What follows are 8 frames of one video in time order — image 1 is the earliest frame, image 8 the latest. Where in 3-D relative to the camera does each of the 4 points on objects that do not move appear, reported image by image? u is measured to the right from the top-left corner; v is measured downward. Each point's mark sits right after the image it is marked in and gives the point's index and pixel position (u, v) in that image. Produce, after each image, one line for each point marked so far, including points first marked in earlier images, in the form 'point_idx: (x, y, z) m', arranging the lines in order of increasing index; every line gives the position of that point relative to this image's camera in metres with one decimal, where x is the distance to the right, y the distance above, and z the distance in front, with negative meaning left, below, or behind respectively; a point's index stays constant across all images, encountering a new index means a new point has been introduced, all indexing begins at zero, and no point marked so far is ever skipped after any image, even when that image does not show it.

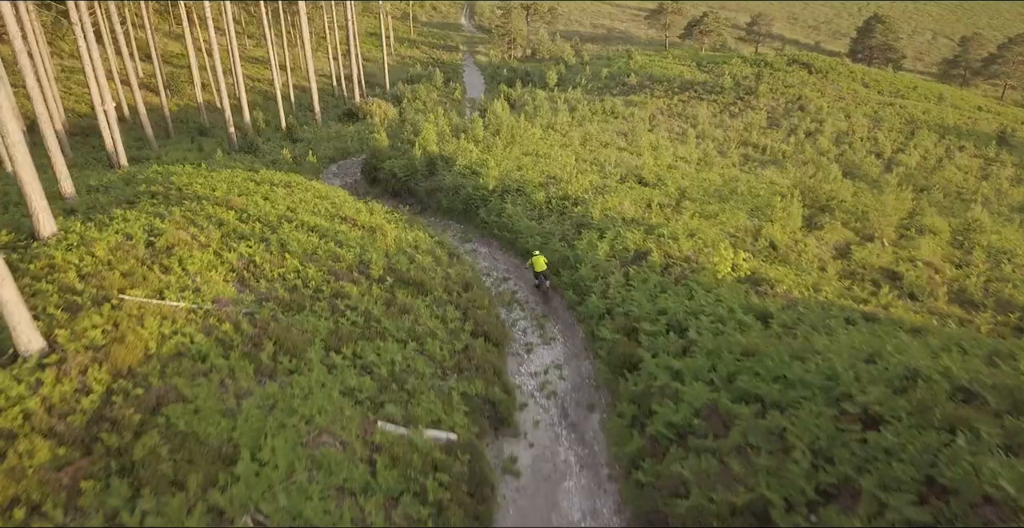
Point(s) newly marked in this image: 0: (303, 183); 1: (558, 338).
0: (-4.2, +1.6, +15.0) m
1: (+0.6, -0.9, +9.8) m
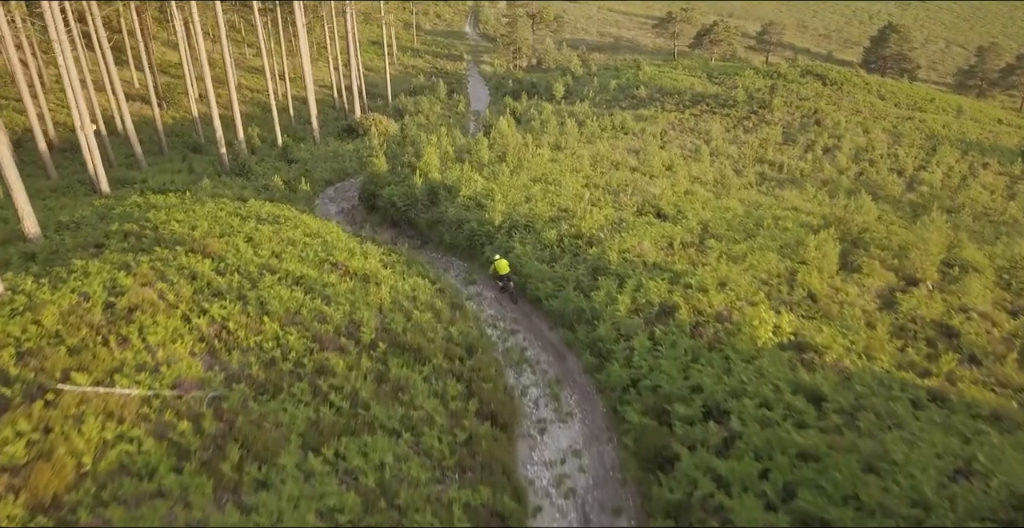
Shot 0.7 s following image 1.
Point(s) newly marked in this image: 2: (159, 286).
0: (-4.0, +0.8, +13.8) m
1: (+0.7, -1.7, +8.6) m
2: (-4.3, -0.3, +9.0) m
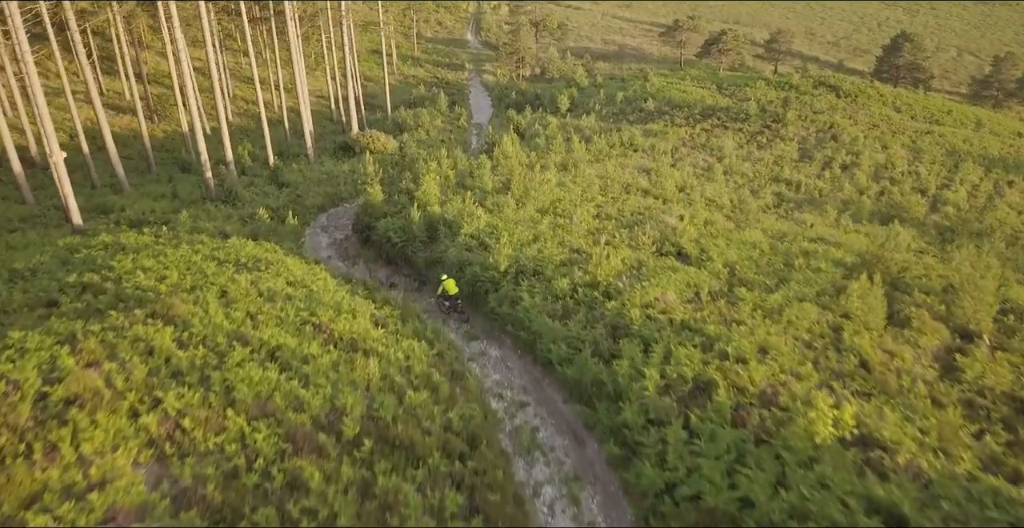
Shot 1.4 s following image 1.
0: (-3.9, 0.0, +12.4) m
1: (+0.8, -2.5, +7.2) m
2: (-4.1, -1.1, +7.7) m
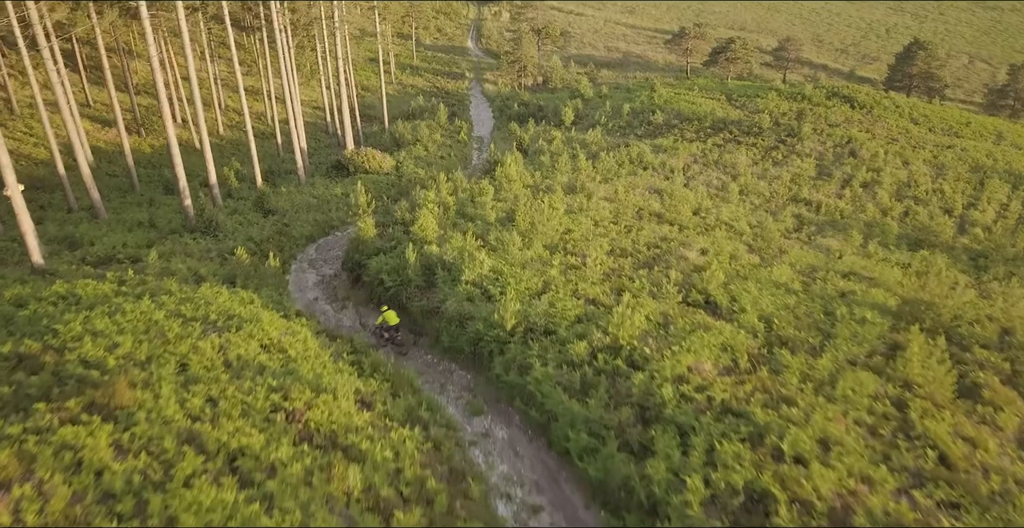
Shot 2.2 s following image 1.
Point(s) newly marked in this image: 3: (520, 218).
0: (-3.8, -0.8, +10.8) m
1: (+1.0, -3.3, +5.6) m
2: (-4.0, -1.9, +6.1) m
3: (+0.2, +1.0, +16.6) m
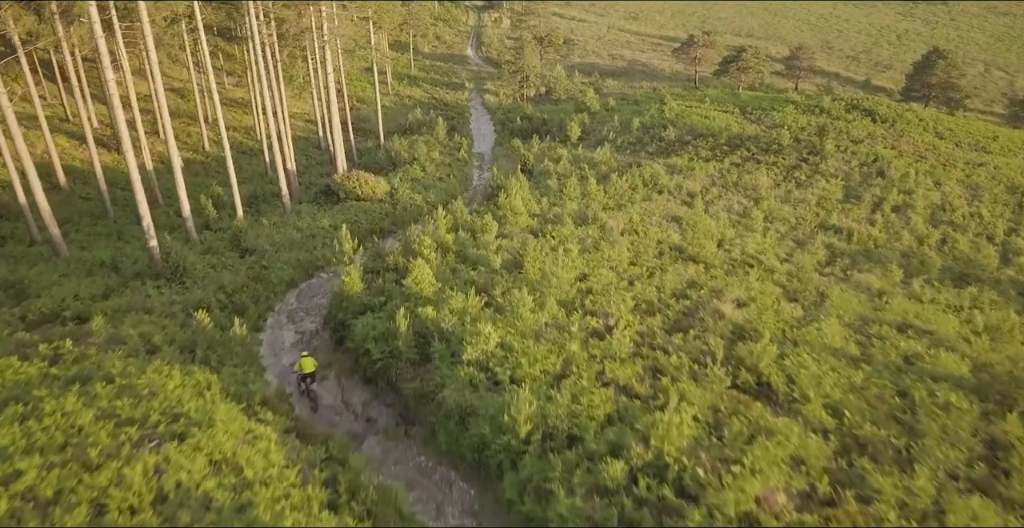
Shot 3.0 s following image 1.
0: (-3.6, -1.8, +8.7) m
1: (+1.1, -4.3, +3.5) m
2: (-3.9, -2.9, +4.0) m
3: (+0.3, 0.0, +14.5) m
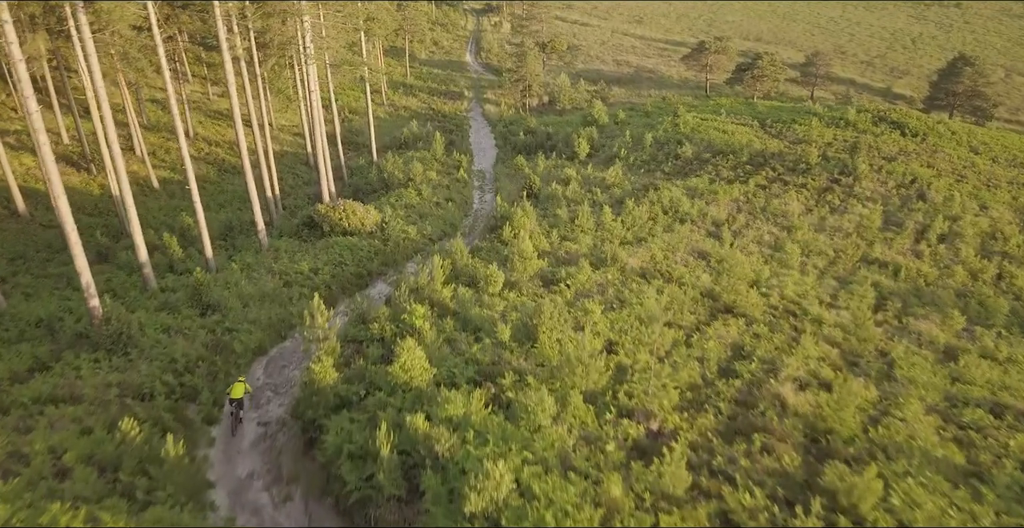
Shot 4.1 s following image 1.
0: (-3.4, -3.0, +6.1) m
1: (+1.3, -5.4, +0.9) m
2: (-3.7, -4.0, +1.3) m
3: (+0.5, -1.2, +11.9) m
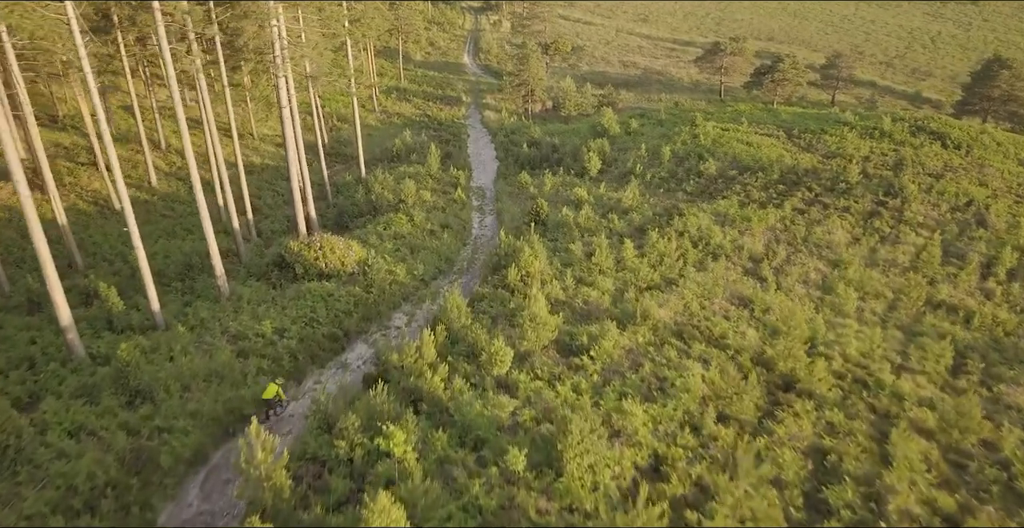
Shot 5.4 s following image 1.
0: (-3.2, -4.2, +2.9) m
1: (+1.6, -6.6, -2.3) m
2: (-3.4, -5.2, -1.8) m
3: (+0.7, -2.3, +8.7) m
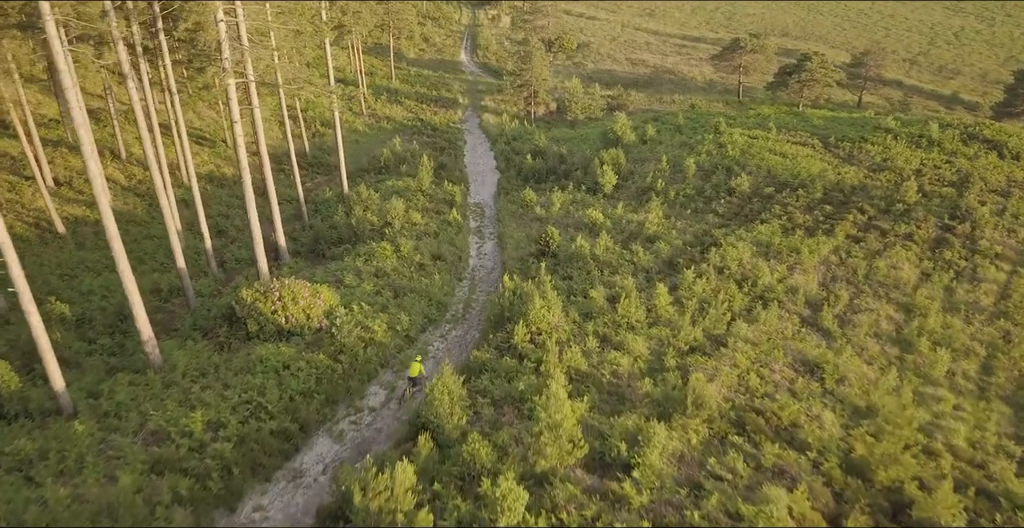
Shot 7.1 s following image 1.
0: (-3.0, -5.3, -0.7) m
1: (+1.7, -7.8, -5.8) m
2: (-3.2, -6.4, -5.4) m
3: (+0.8, -3.4, +5.1) m
